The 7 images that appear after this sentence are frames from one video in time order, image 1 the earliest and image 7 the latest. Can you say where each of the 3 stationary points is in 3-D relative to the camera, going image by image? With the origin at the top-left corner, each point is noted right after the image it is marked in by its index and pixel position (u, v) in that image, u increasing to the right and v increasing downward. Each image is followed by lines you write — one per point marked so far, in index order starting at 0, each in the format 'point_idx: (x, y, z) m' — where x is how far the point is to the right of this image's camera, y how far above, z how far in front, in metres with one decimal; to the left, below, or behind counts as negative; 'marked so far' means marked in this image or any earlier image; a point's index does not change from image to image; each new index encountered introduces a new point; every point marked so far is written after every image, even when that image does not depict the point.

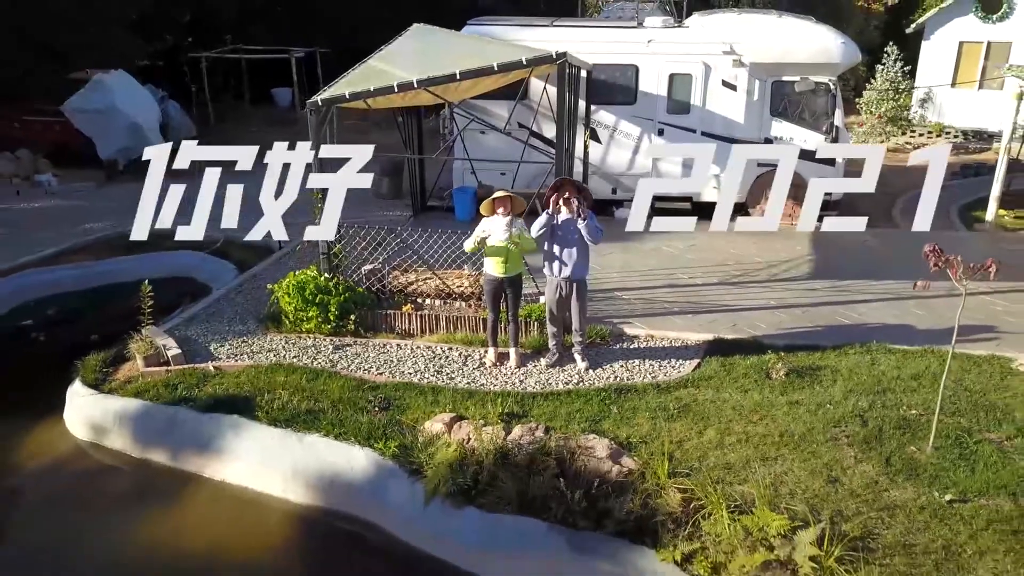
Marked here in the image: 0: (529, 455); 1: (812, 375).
0: (+0.1, -1.0, +5.3) m
1: (+2.3, -0.7, +6.4) m
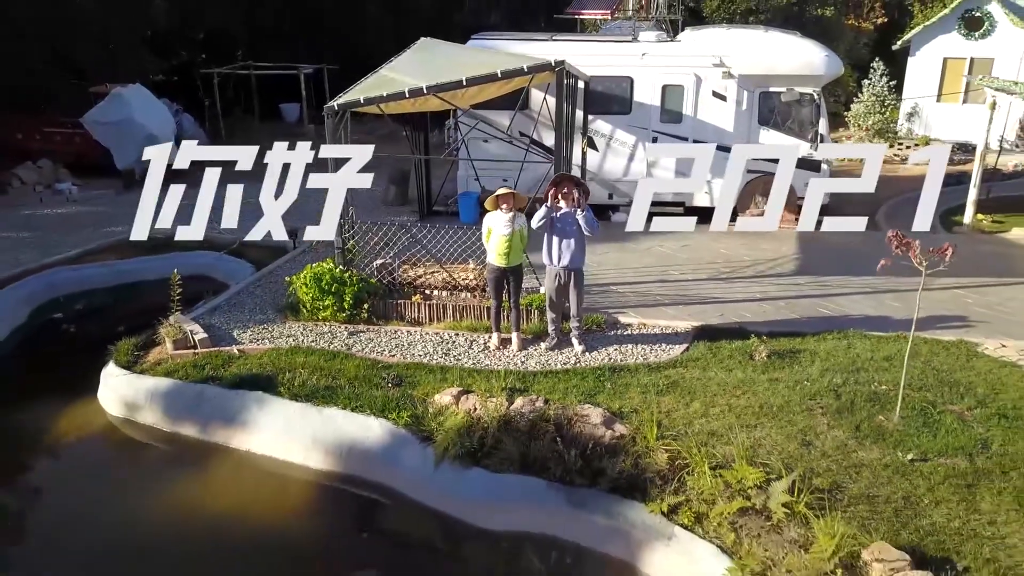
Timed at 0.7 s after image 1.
0: (+0.2, -0.9, +5.8) m
1: (+2.3, -0.6, +6.9) m
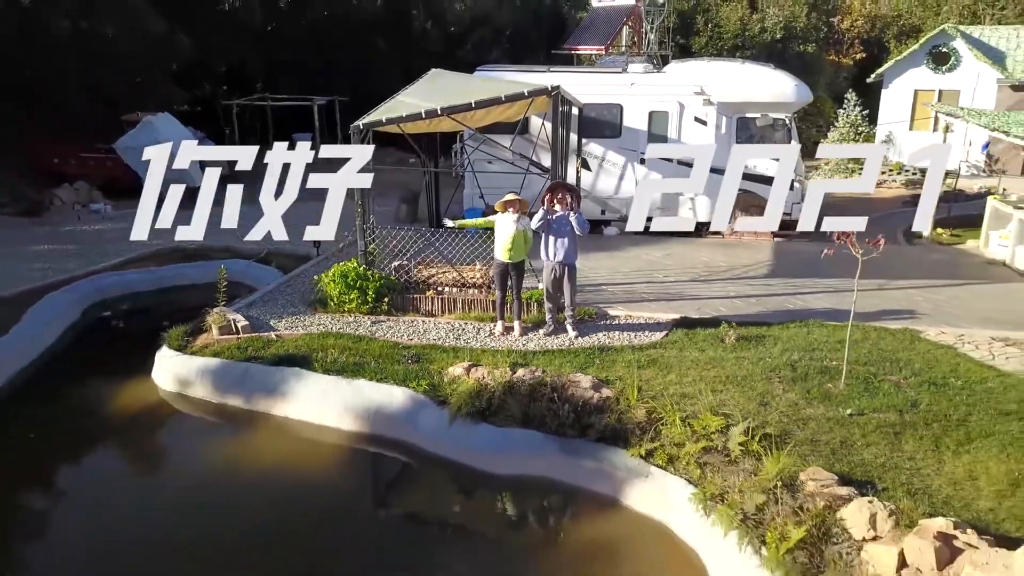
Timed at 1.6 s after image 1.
0: (+0.2, -0.8, +6.8) m
1: (+2.4, -0.5, +7.9) m
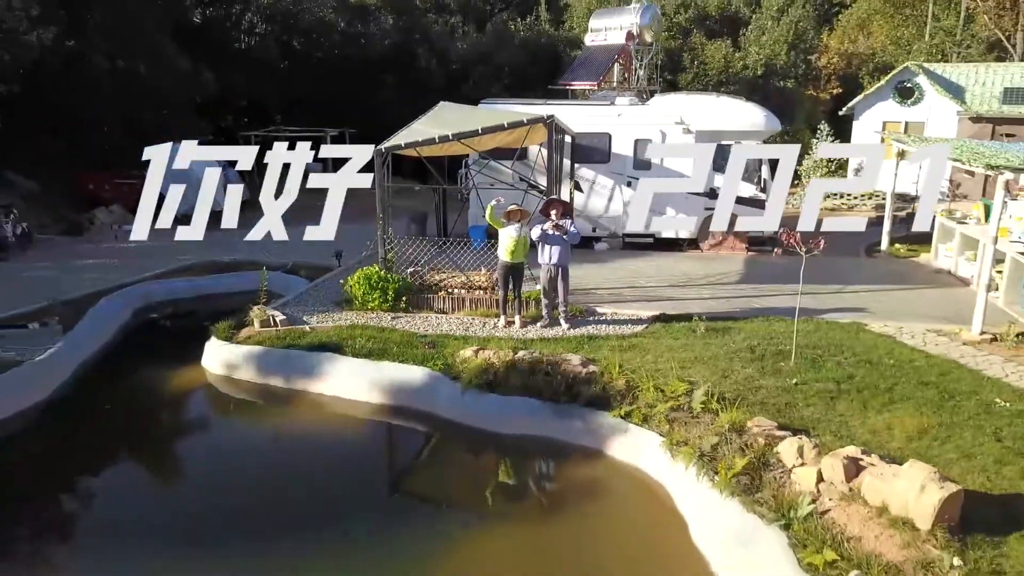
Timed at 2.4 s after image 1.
0: (+0.2, -0.7, +8.1) m
1: (+2.4, -0.5, +9.2) m
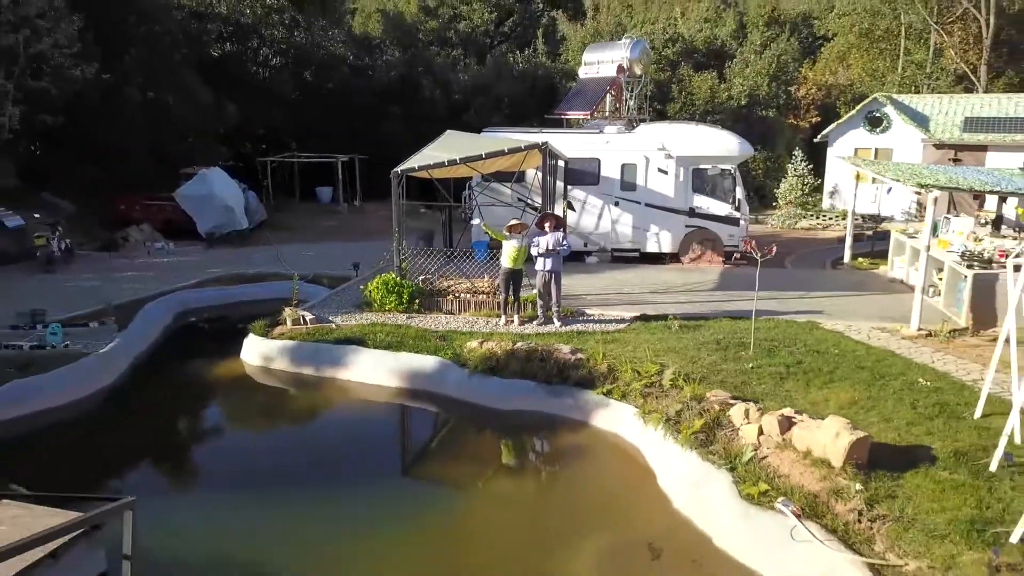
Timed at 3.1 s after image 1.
0: (+0.2, -0.7, +9.5) m
1: (+2.4, -0.5, +10.6) m
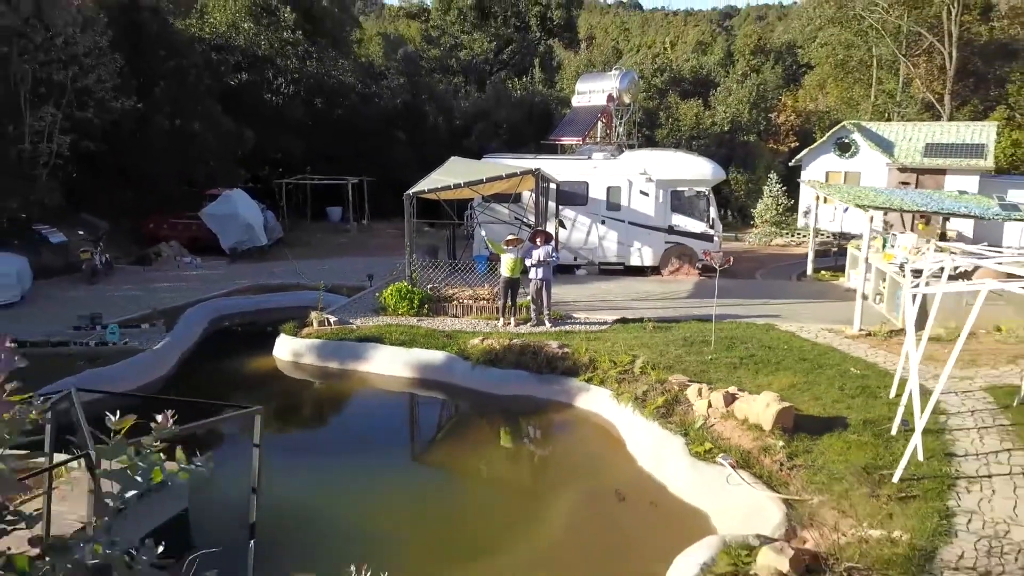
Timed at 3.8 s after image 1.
0: (+0.1, -0.8, +11.2) m
1: (+2.3, -0.6, +12.3) m
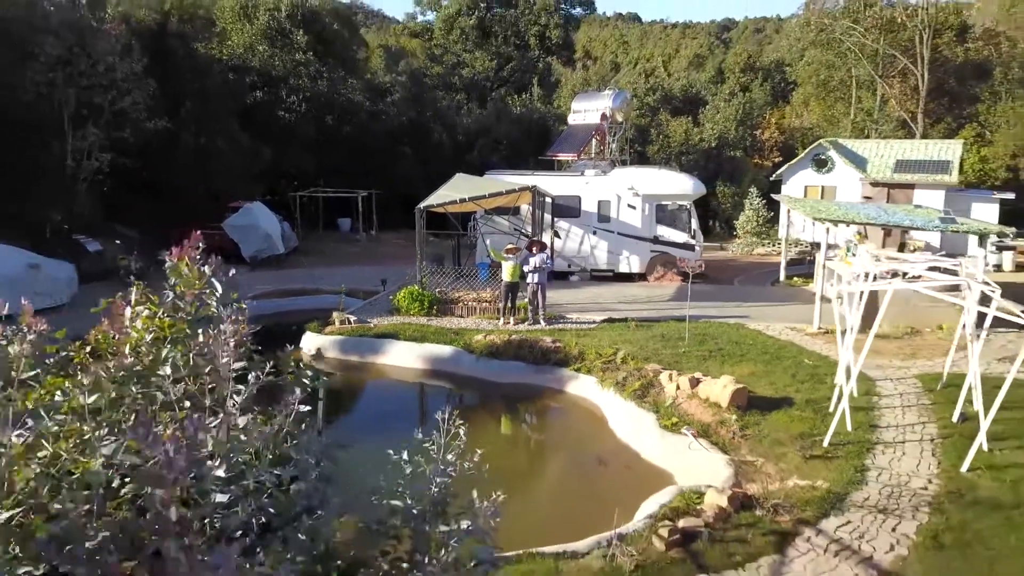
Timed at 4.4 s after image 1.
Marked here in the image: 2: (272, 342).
0: (+0.1, -0.8, +12.8) m
1: (+2.3, -0.6, +13.9) m
2: (-4.4, -1.0, +15.1) m
